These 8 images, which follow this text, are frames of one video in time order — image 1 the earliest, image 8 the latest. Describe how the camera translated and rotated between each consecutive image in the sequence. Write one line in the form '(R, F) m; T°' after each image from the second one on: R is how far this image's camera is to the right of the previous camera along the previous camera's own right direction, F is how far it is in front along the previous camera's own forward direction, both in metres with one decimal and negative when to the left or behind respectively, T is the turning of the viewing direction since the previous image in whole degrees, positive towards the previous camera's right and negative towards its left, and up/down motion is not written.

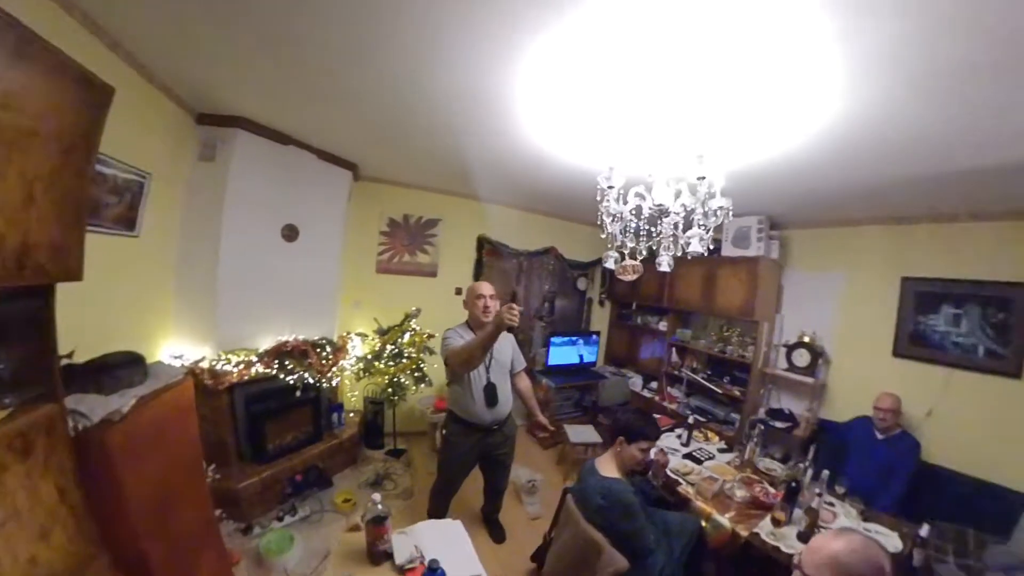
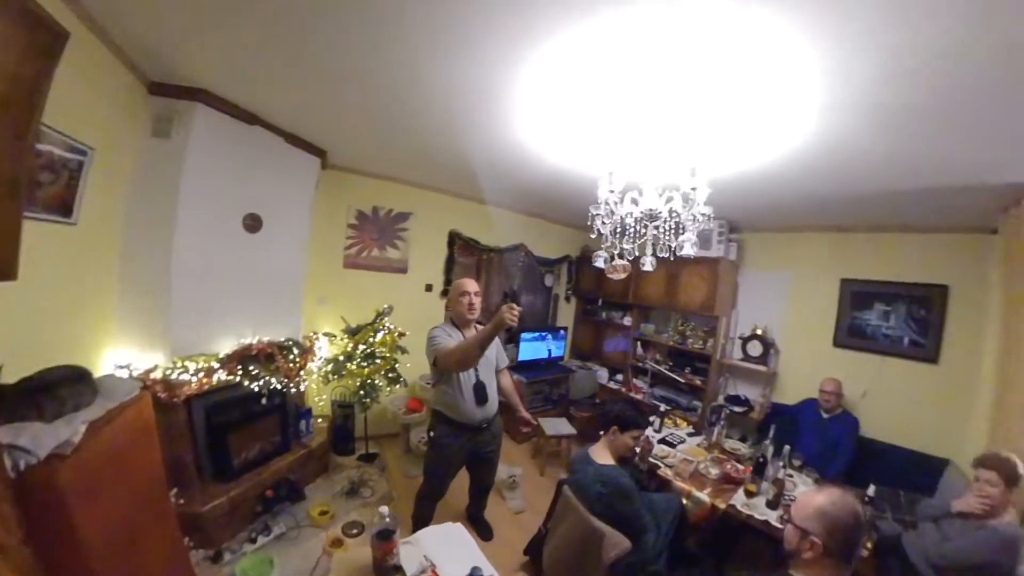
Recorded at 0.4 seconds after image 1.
(-0.3, 0.0) m; +9°
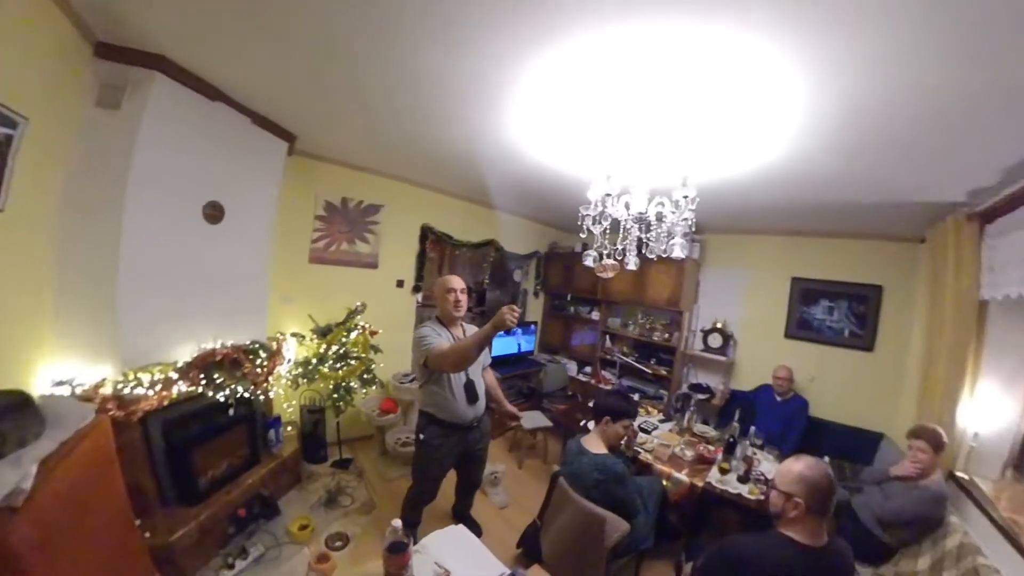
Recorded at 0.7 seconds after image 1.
(-0.3, 0.0) m; +9°
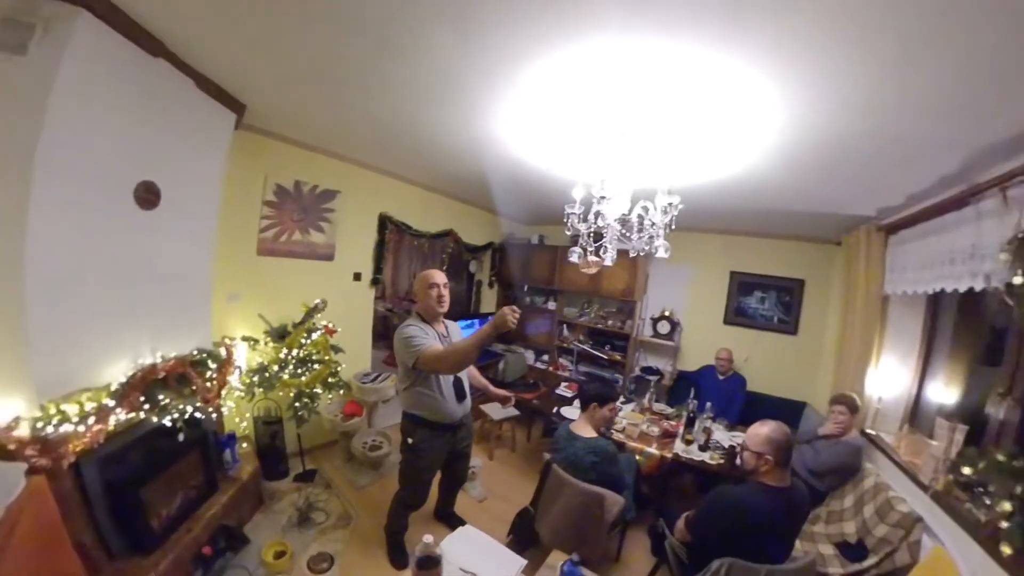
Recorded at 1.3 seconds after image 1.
(-0.4, +0.1) m; +13°
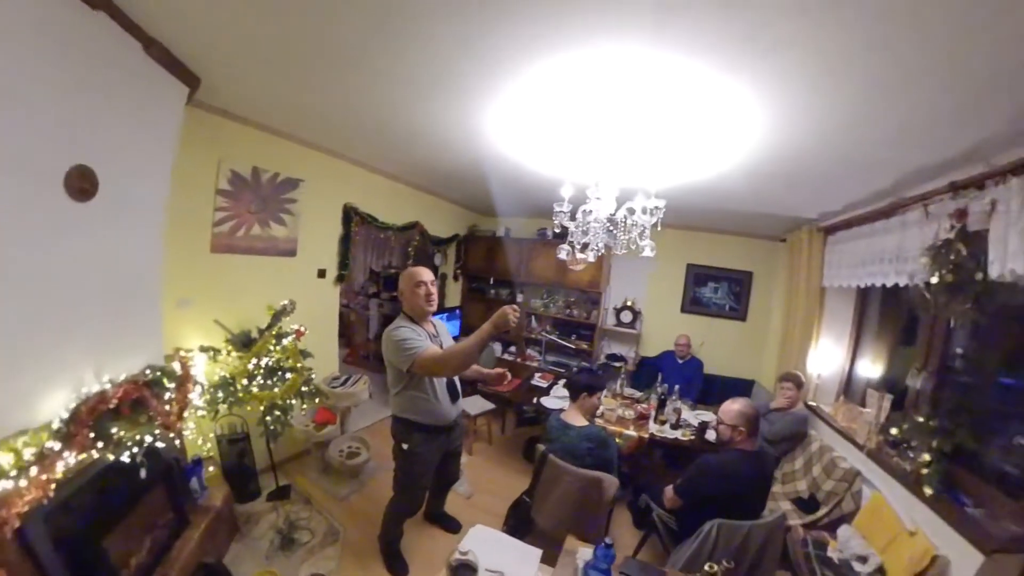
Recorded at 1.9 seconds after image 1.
(-0.4, 0.0) m; +10°
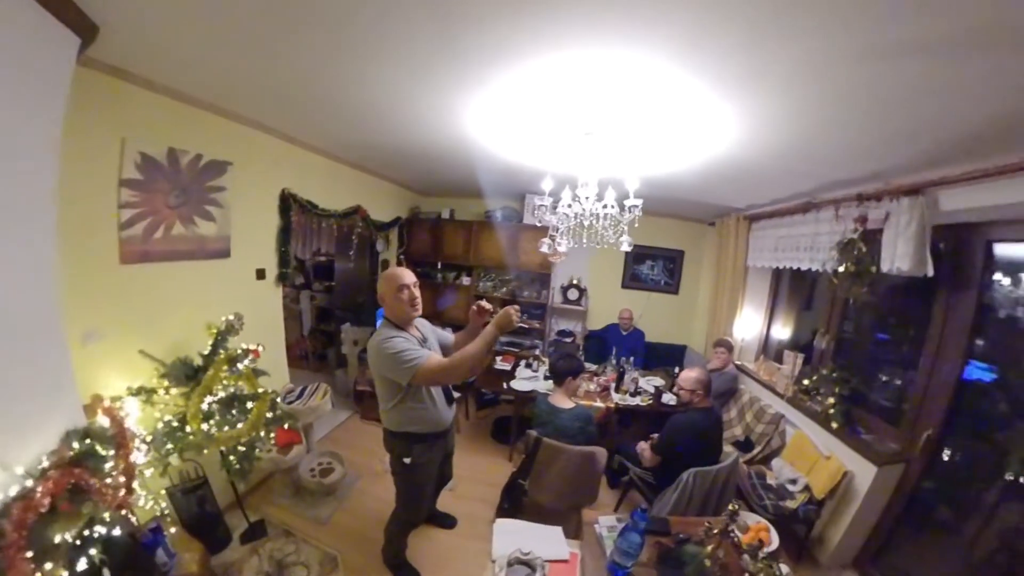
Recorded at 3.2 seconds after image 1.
(-0.6, +0.1) m; +15°
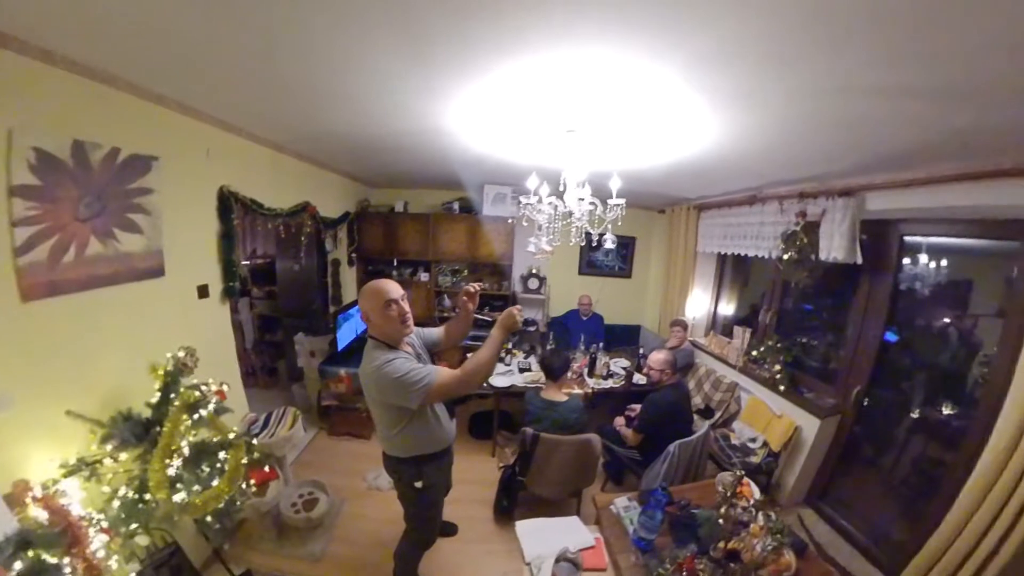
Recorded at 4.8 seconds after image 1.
(-0.5, +0.1) m; +12°
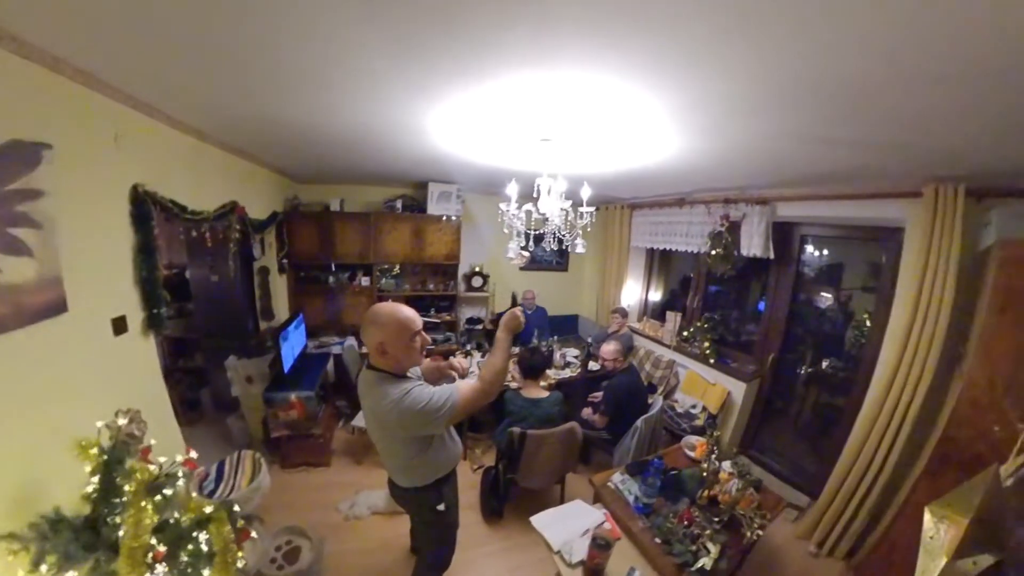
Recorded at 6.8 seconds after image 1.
(-0.6, +0.1) m; +17°
